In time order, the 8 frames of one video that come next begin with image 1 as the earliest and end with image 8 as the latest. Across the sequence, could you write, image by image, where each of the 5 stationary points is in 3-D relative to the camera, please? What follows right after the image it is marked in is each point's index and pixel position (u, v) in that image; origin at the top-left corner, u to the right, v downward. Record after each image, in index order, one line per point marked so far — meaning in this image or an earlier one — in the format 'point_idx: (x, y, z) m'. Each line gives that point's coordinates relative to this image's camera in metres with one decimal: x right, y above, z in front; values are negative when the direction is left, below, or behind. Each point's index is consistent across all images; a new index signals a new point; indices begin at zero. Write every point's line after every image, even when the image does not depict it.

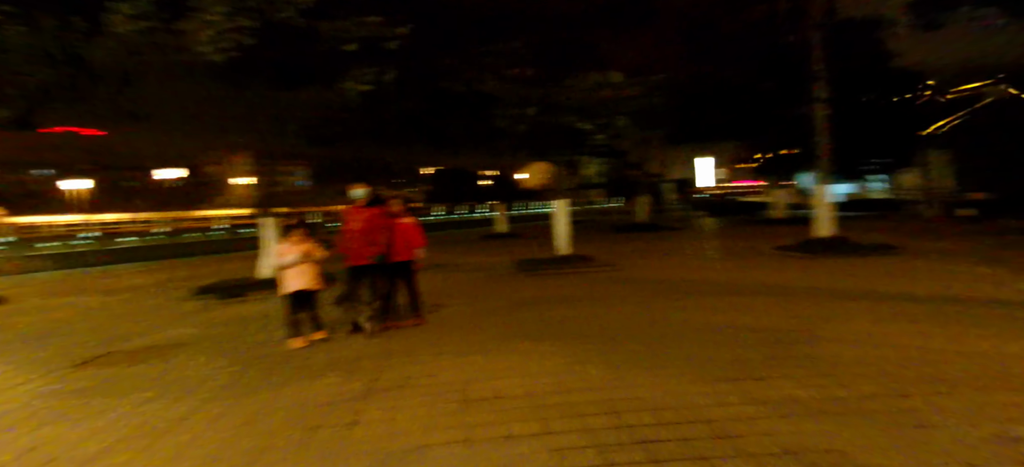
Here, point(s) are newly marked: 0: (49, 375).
0: (-4.5, -1.4, +5.0) m
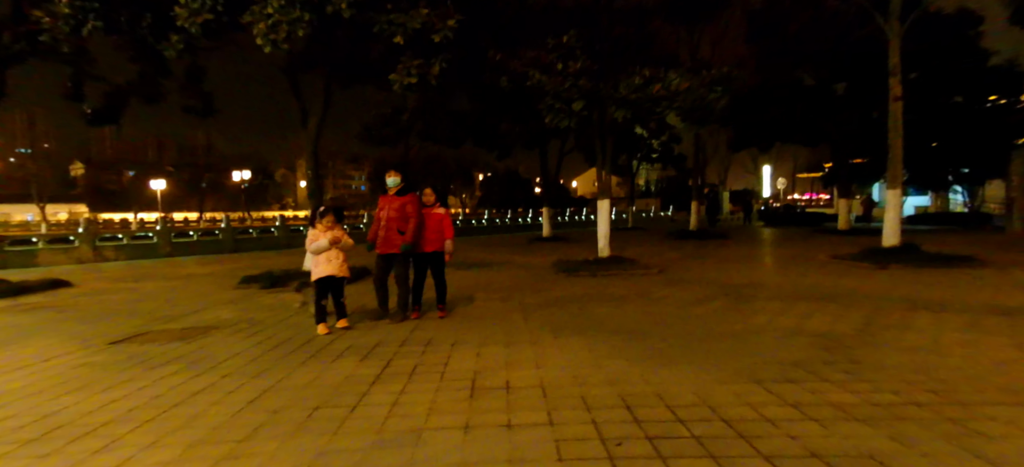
0: (-4.3, -1.1, +5.3) m
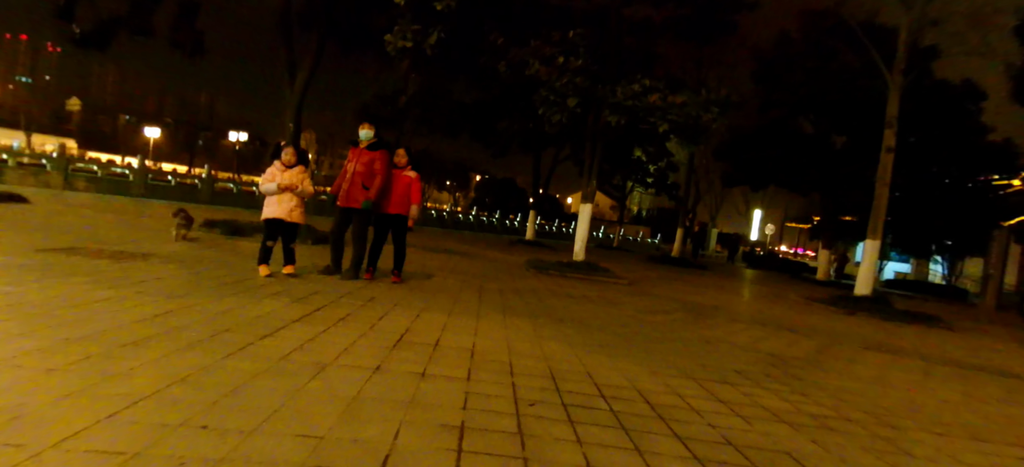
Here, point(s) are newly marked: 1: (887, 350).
0: (-4.8, -0.2, +5.0) m
1: (+4.3, -1.3, +6.0) m
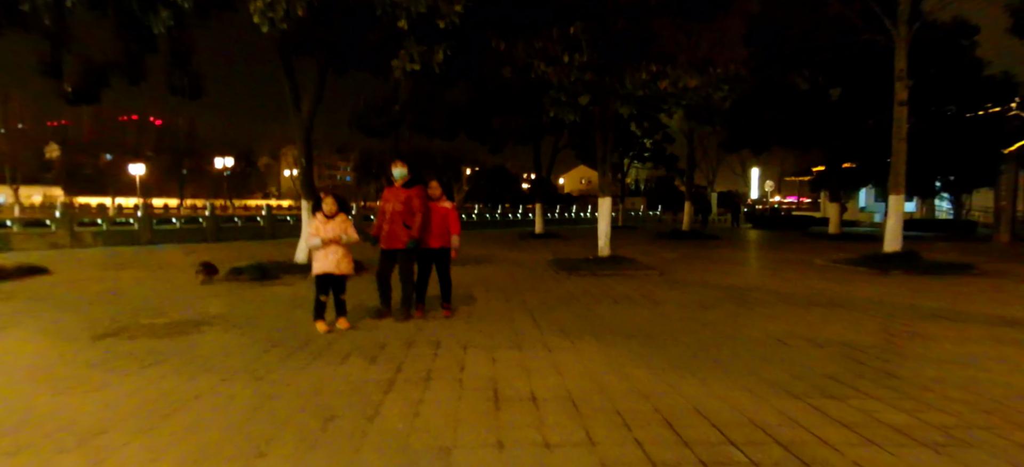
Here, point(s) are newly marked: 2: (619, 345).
0: (-4.2, -1.0, +4.9) m
1: (+5.0, -0.9, +6.0) m
2: (+1.0, -1.0, +4.7) m
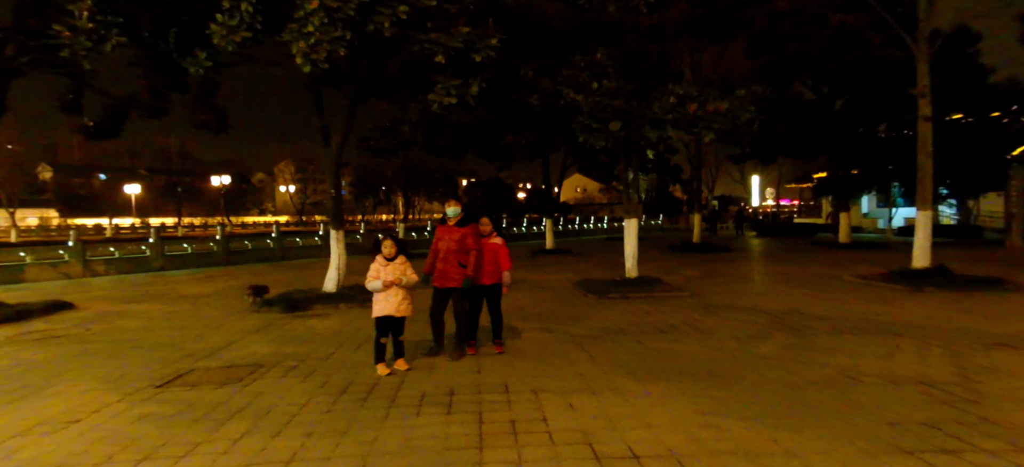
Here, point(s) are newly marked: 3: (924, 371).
0: (-3.5, -1.5, +4.8) m
1: (+5.6, -1.2, +6.0) m
2: (+1.6, -1.4, +4.6) m
3: (+3.8, -1.3, +4.8) m
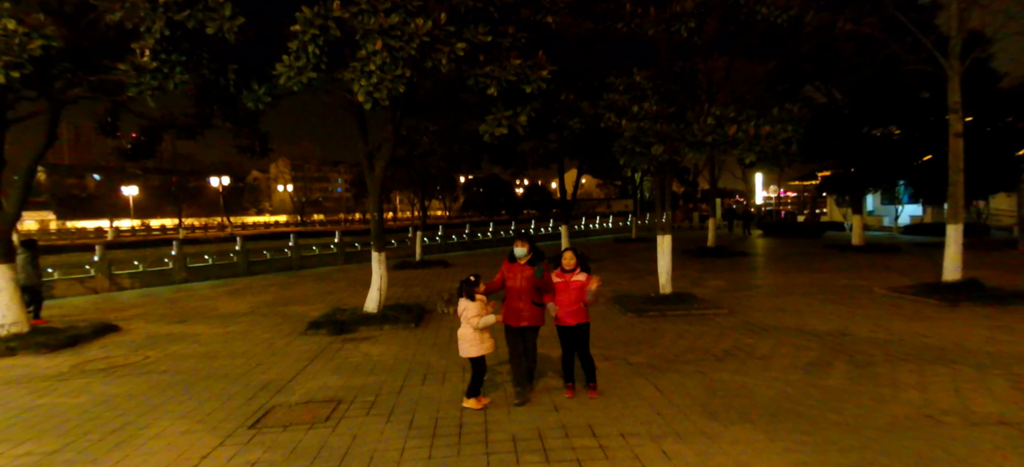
0: (-2.7, -2.0, +5.0) m
1: (+6.4, -1.6, +6.1) m
2: (+2.4, -1.8, +4.8) m
3: (+4.6, -1.7, +5.0) m
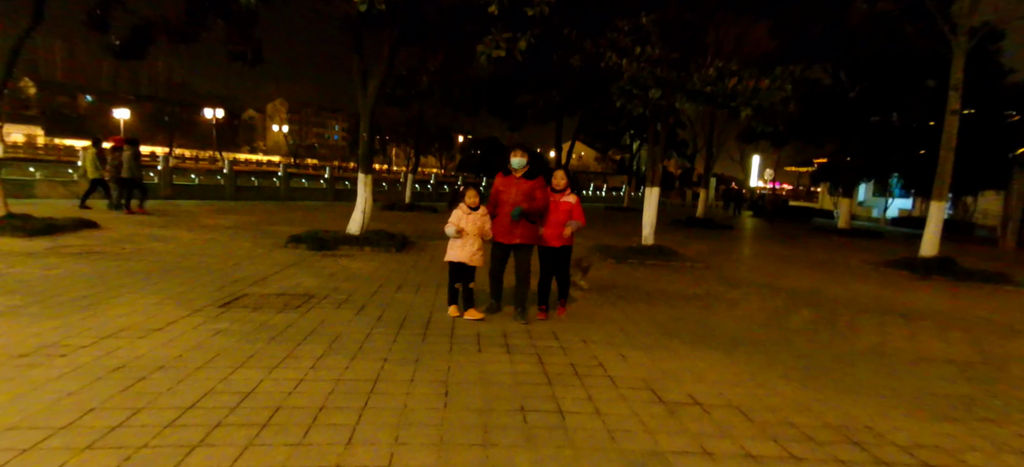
0: (-3.0, -0.8, +5.0) m
1: (+6.1, -1.2, +6.3) m
2: (+2.1, -1.1, +4.9) m
3: (+4.3, -1.2, +5.1) m
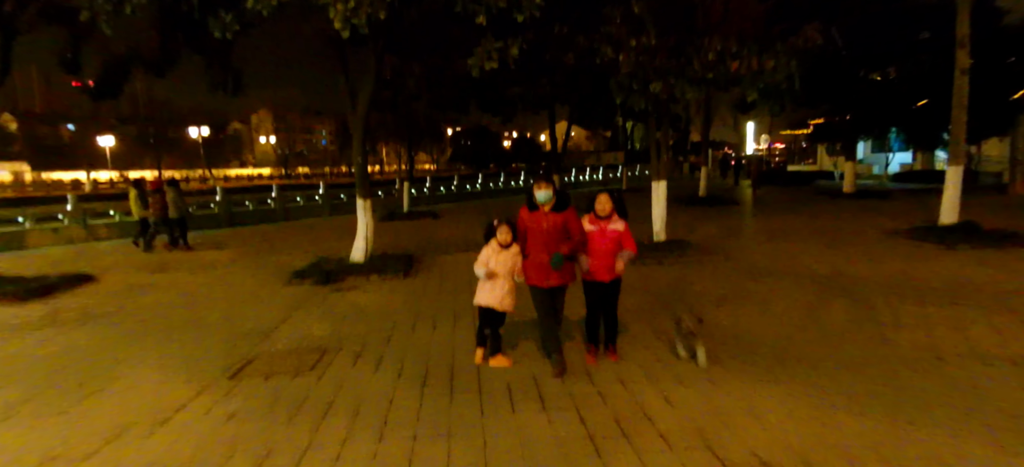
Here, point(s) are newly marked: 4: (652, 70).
0: (-2.8, -1.4, +4.7) m
1: (+6.3, -0.9, +6.0) m
2: (+2.4, -1.2, +4.6) m
3: (+4.6, -1.1, +4.8) m
4: (+2.4, +2.9, +9.1) m
